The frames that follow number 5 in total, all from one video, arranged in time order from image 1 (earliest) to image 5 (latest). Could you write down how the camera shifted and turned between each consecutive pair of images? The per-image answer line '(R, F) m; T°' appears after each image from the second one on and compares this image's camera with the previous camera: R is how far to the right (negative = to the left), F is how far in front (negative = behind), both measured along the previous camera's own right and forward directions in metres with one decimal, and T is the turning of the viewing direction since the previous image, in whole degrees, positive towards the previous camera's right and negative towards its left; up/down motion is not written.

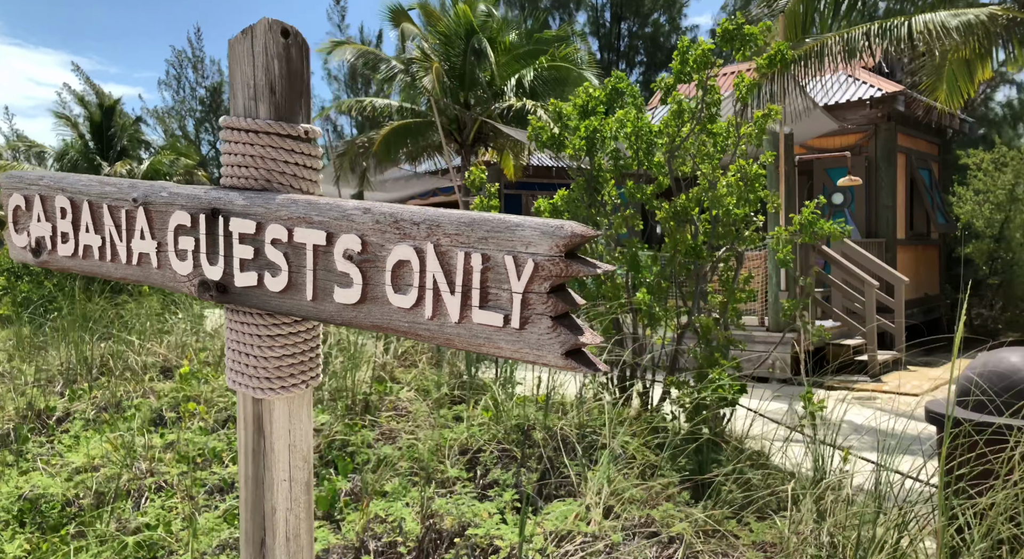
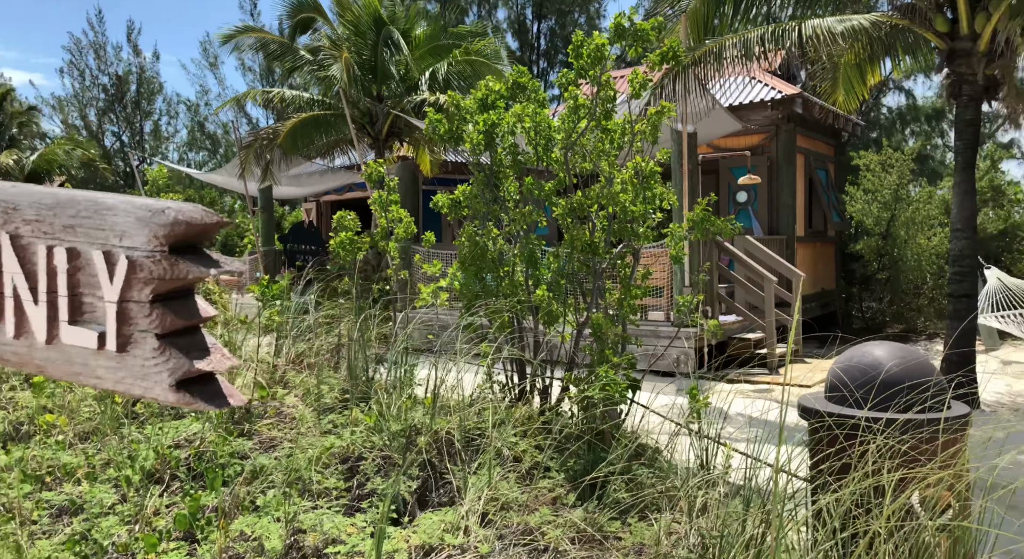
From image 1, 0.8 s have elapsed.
(+0.1, +0.1) m; +6°
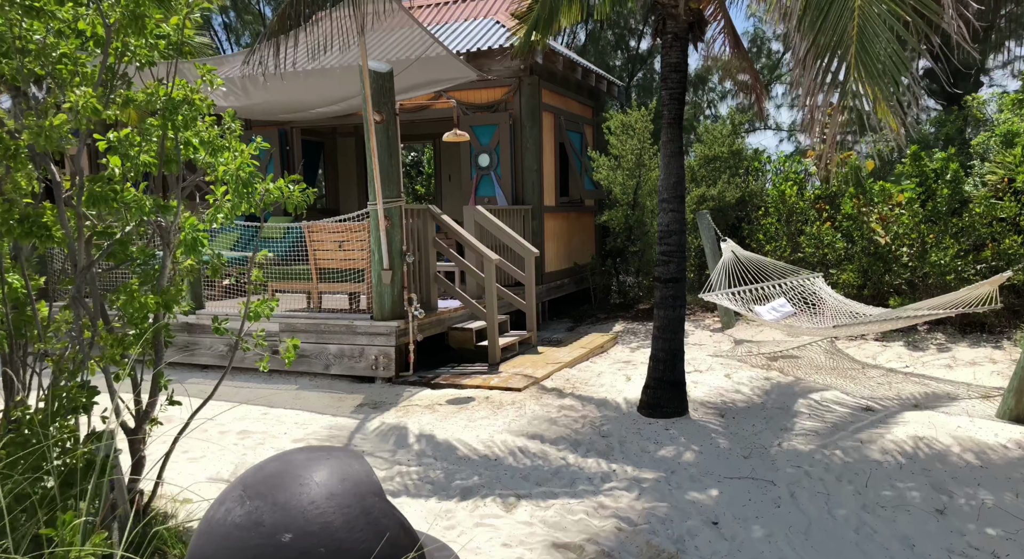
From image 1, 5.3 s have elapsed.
(+1.4, +1.6) m; +13°
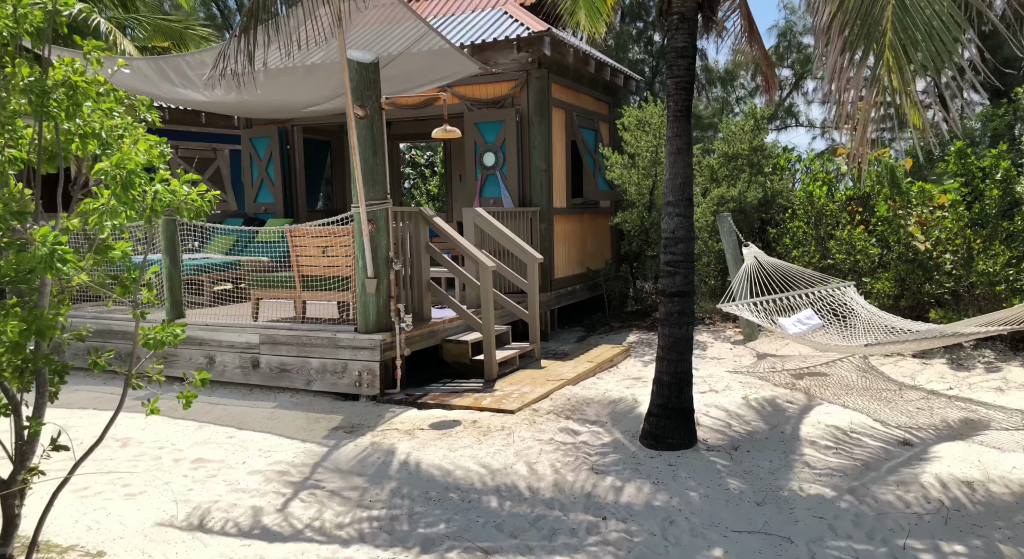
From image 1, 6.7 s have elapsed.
(+0.3, +0.6) m; -2°
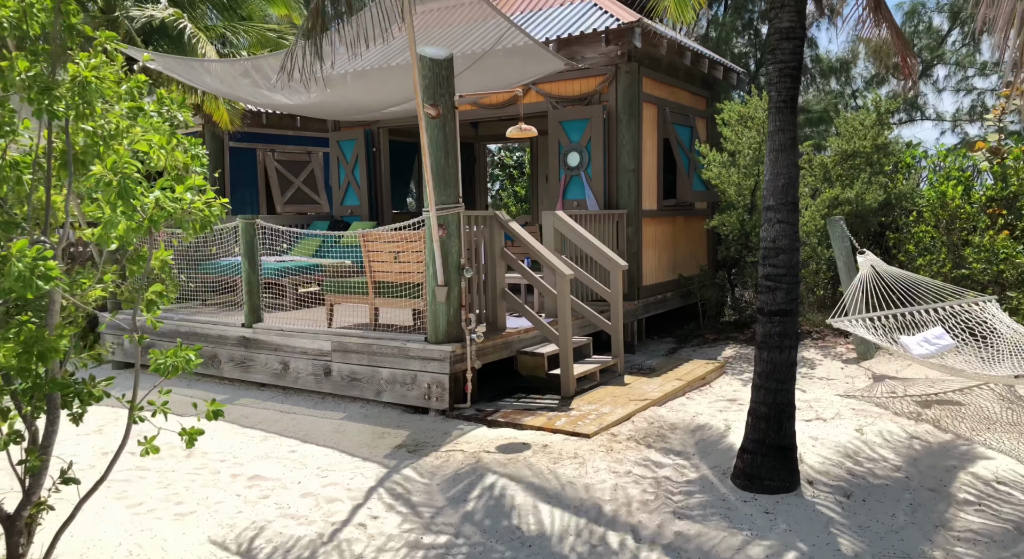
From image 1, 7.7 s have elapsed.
(+0.1, +0.5) m; -7°
